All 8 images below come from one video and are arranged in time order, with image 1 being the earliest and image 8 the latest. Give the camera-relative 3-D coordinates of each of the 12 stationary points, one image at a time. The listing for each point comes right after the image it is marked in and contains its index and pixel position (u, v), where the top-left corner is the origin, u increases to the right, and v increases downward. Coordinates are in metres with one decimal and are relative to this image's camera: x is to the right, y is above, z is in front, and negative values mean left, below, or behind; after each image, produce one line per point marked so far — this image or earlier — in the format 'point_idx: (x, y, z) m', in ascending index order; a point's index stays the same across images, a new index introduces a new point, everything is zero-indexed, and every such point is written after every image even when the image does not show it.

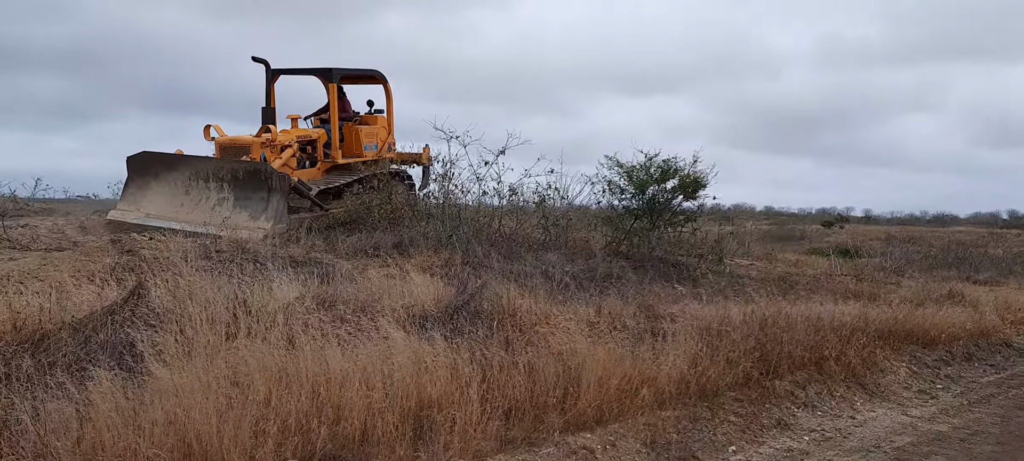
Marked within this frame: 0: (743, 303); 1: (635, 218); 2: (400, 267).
0: (+1.9, -0.6, +6.9) m
1: (+1.6, +0.2, +10.8) m
2: (-1.1, -0.4, +8.4) m
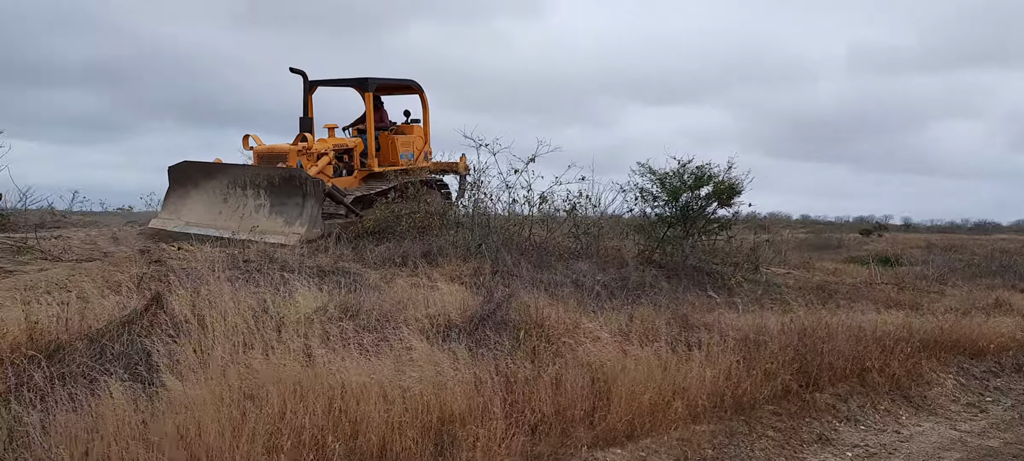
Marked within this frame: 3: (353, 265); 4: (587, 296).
0: (+2.2, -0.7, +6.7) m
1: (+1.9, +0.1, +10.6) m
2: (-0.8, -0.5, +8.3) m
3: (-1.6, -0.3, +8.4) m
4: (+0.7, -0.6, +7.8) m
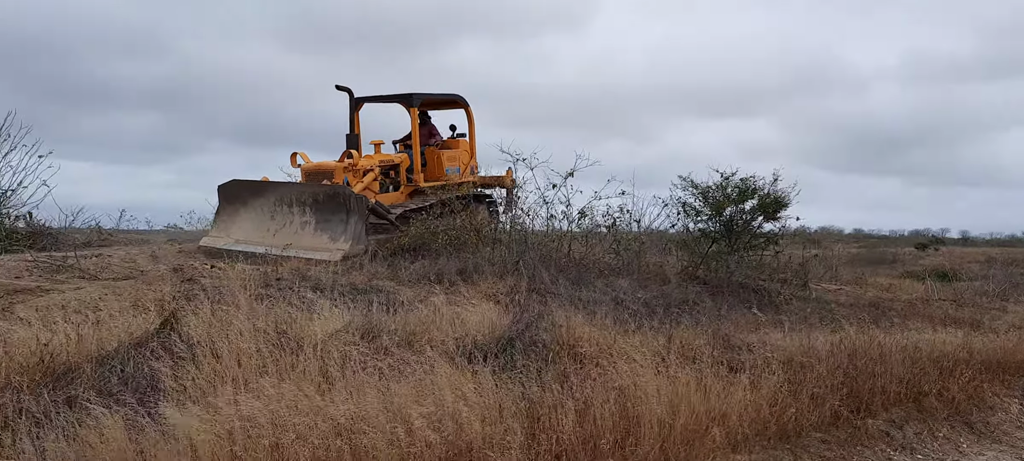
0: (+2.4, -0.8, +6.4) m
1: (+2.4, -0.1, +10.3) m
2: (-0.4, -0.6, +8.1) m
3: (-1.2, -0.5, +8.3) m
4: (+1.0, -0.8, +7.5) m
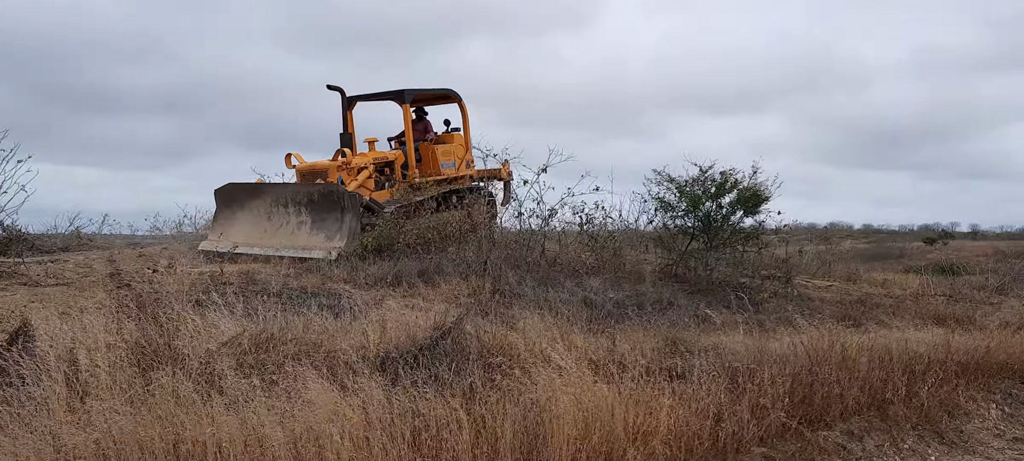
0: (+2.0, -0.7, +5.9) m
1: (+2.1, -0.1, +9.9) m
2: (-0.8, -0.6, +7.7) m
3: (-1.6, -0.5, +7.9) m
4: (+0.7, -0.8, +7.1) m
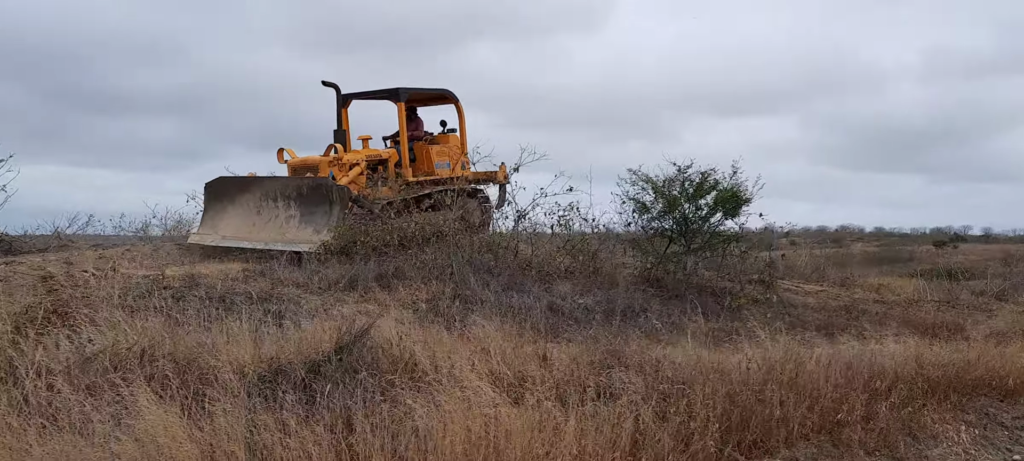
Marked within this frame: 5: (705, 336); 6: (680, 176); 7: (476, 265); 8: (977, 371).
0: (+1.7, -0.7, +5.5) m
1: (+1.7, -0.1, +9.4) m
2: (-1.2, -0.6, +7.3) m
3: (-1.9, -0.5, +7.5) m
4: (+0.3, -0.8, +6.7) m
5: (+1.4, -0.8, +6.4) m
6: (+1.8, +0.6, +9.1) m
7: (-0.4, -0.4, +8.7) m
8: (+2.8, -0.8, +5.1) m
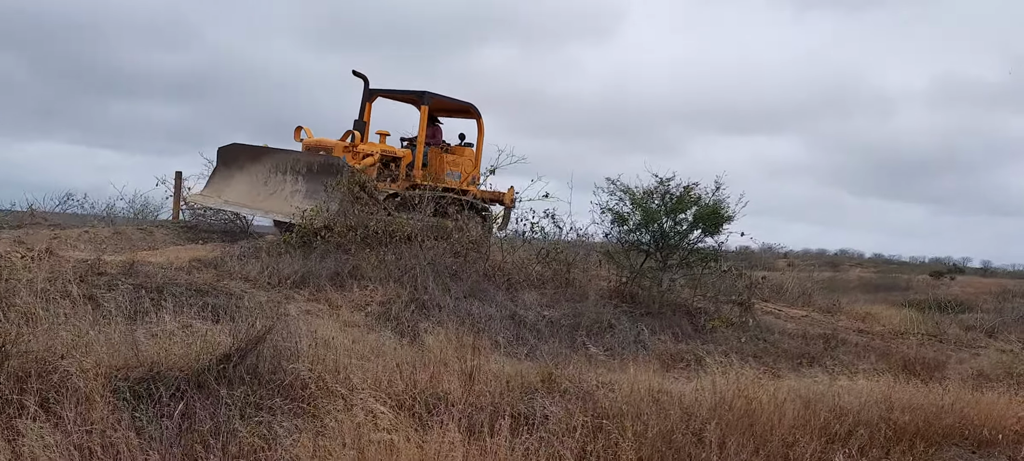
0: (+1.3, -0.9, +5.1) m
1: (+1.4, -0.3, +9.0) m
2: (-1.5, -0.6, +6.9) m
3: (-2.3, -0.4, +7.1) m
4: (0.0, -0.8, +6.3) m
5: (+1.1, -0.9, +6.0) m
6: (+1.5, +0.4, +8.7) m
7: (-0.7, -0.4, +8.3) m
8: (+2.4, -1.0, +4.7) m
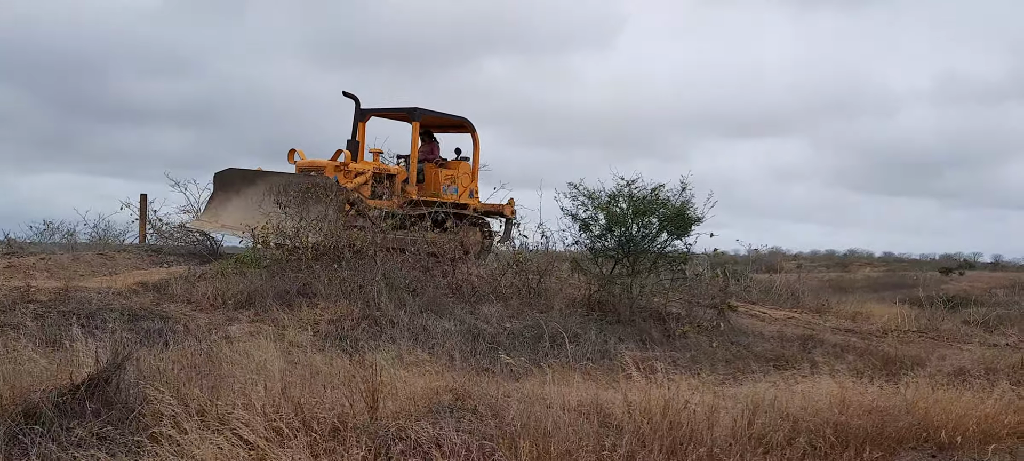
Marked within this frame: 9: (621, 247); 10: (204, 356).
0: (+0.9, -0.9, +4.8) m
1: (+1.0, -0.3, +8.7) m
2: (-1.9, -0.7, +6.6) m
3: (-2.6, -0.6, +6.8) m
4: (-0.4, -0.9, +6.0) m
5: (+0.7, -0.9, +5.7) m
6: (+1.1, +0.4, +8.4) m
7: (-1.1, -0.5, +8.0) m
8: (+2.0, -1.0, +4.4) m
9: (+1.1, -0.2, +8.6) m
10: (-2.1, -0.7, +5.2) m
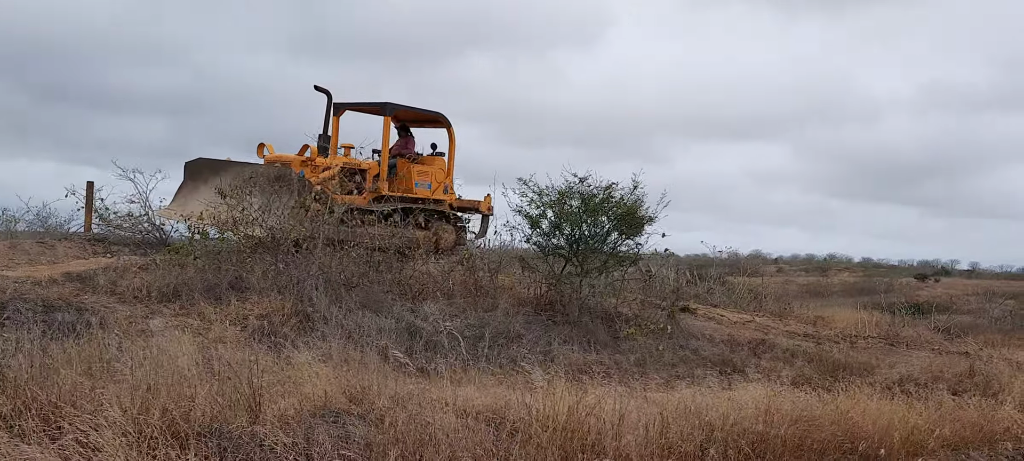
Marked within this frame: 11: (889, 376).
0: (+0.5, -0.8, +4.6) m
1: (+0.5, -0.3, +8.5) m
2: (-2.4, -0.7, +6.3) m
3: (-3.1, -0.5, +6.5) m
4: (-0.9, -0.8, +5.7) m
5: (+0.2, -0.9, +5.5) m
6: (+0.6, +0.4, +8.2) m
7: (-1.6, -0.4, +7.7) m
8: (+1.6, -1.0, +4.2) m
9: (+0.6, -0.1, +8.4) m
10: (-2.6, -0.6, +5.0) m
11: (+2.8, -1.1, +6.5) m
